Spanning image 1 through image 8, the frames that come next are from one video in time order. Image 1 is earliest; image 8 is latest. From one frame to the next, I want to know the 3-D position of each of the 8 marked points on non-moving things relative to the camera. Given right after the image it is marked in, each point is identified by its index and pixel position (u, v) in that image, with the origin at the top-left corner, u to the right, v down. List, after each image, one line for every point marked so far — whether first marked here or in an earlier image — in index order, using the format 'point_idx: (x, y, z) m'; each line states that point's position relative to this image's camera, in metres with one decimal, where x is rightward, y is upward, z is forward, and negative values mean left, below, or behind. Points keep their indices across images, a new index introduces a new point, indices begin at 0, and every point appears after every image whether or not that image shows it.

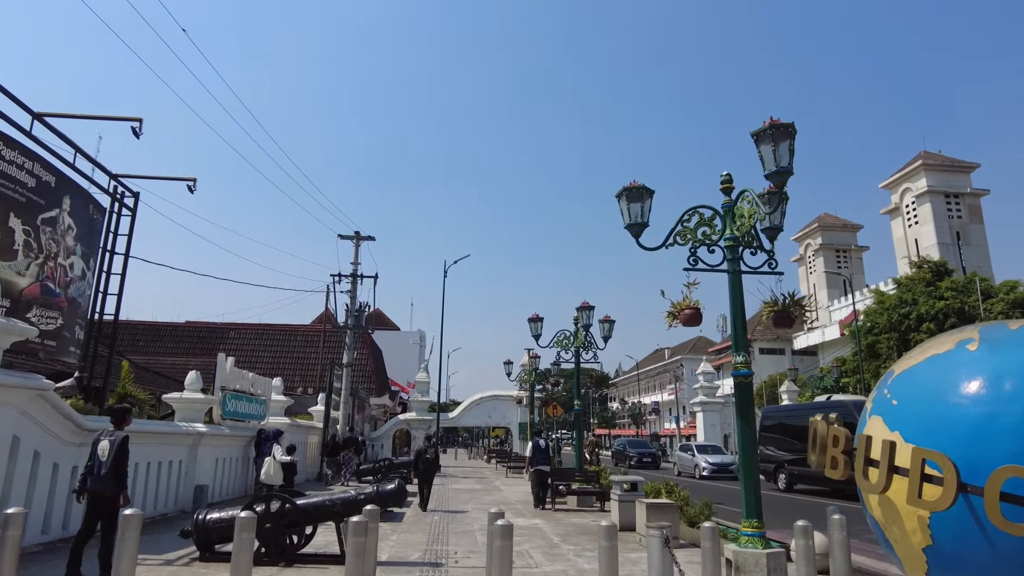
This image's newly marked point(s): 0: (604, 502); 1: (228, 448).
0: (+2.1, -4.8, +14.4) m
1: (-6.2, -3.5, +13.8) m
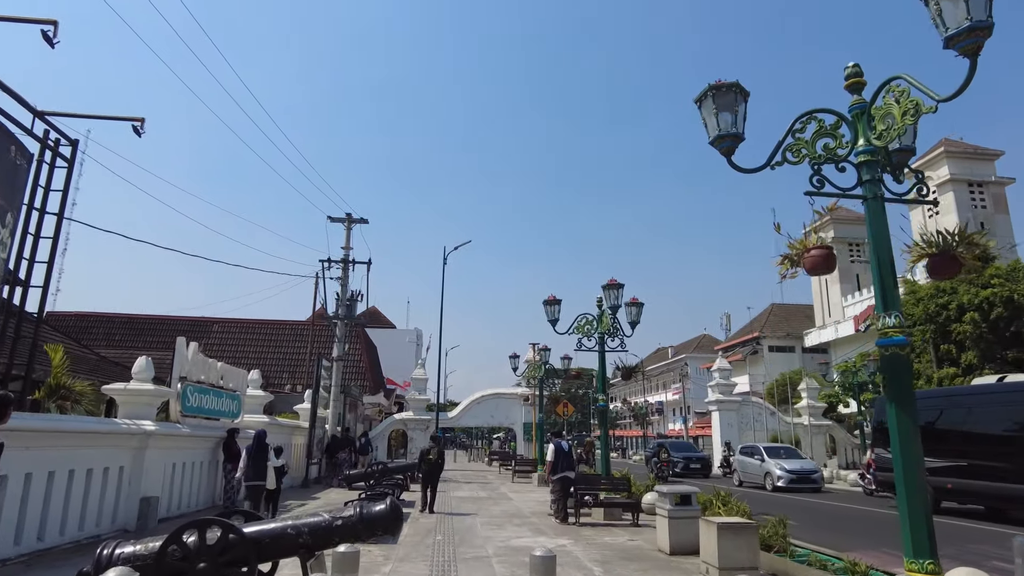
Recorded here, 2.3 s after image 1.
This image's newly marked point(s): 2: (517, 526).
0: (+2.4, -4.3, +12.2) m
1: (-5.9, -3.0, +11.5) m
2: (+0.1, -4.3, +11.4) m
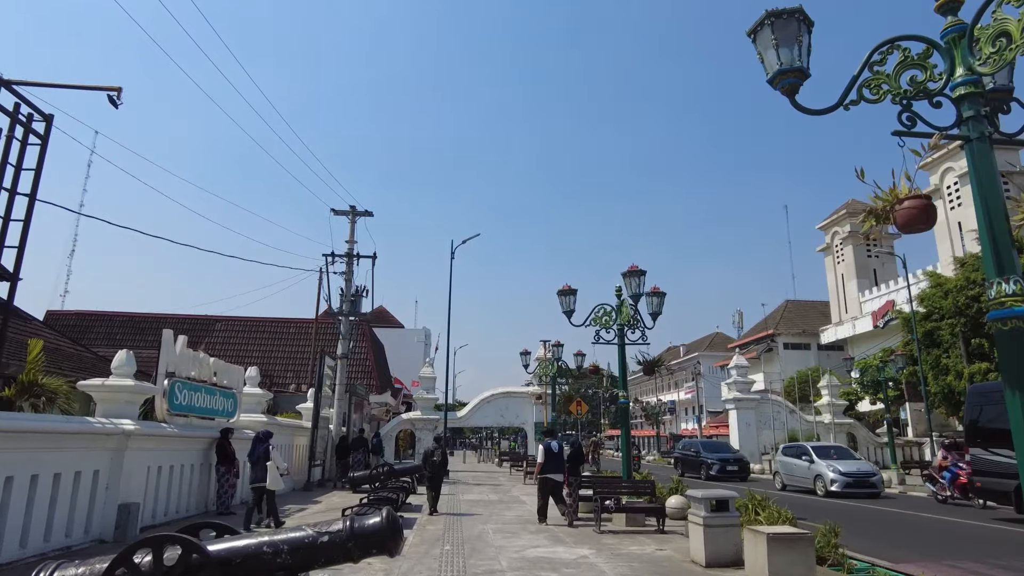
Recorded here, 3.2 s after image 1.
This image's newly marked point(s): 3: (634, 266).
0: (+2.7, -4.1, +11.2) m
1: (-5.6, -2.8, +10.7) m
2: (+0.3, -4.0, +10.5) m
3: (+2.3, +0.4, +12.1) m
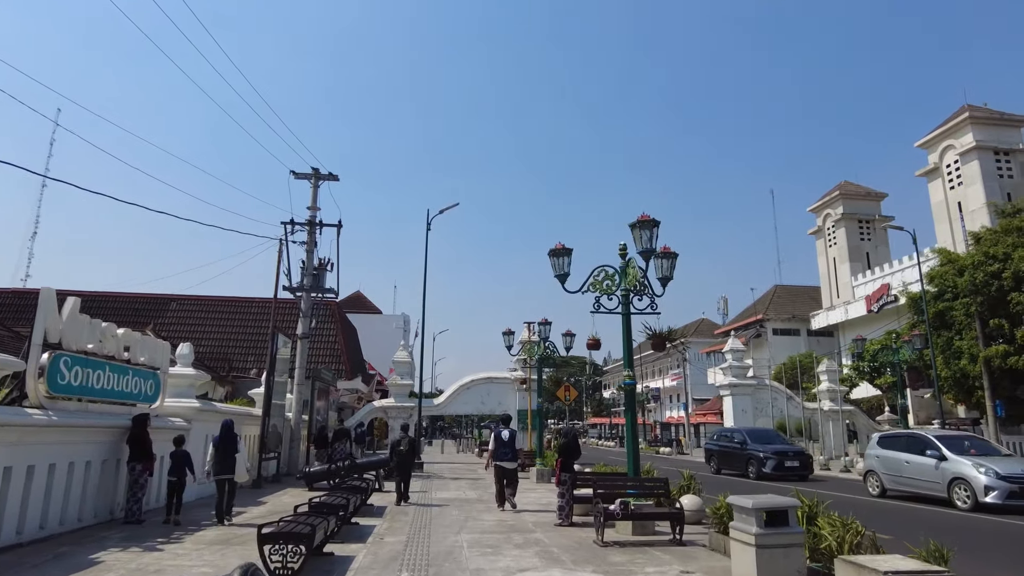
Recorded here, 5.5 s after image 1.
0: (+2.4, -3.4, +9.1) m
1: (-5.9, -2.1, +8.3) m
2: (+0.1, -3.4, +8.3) m
3: (+2.0, +1.1, +9.9) m
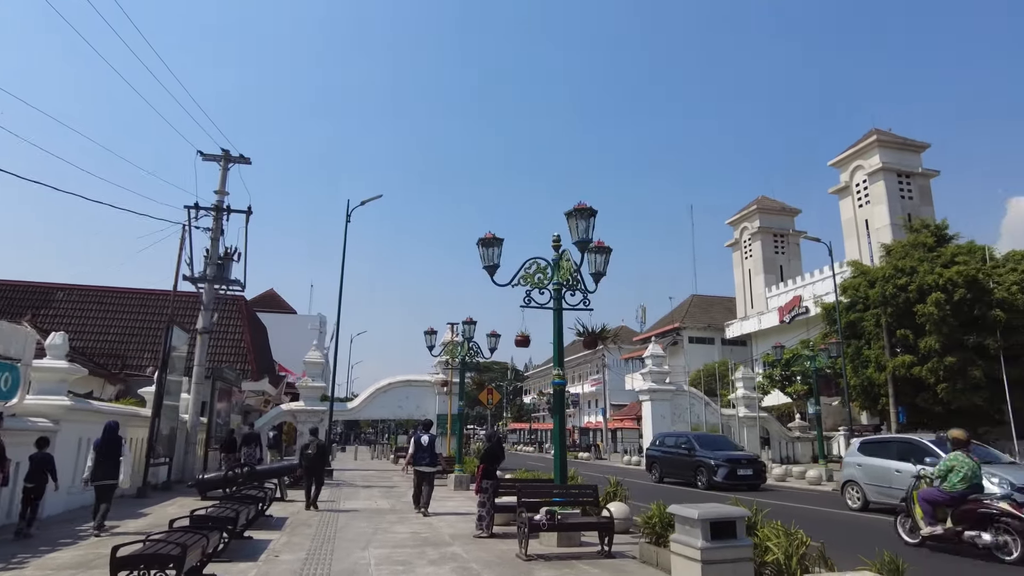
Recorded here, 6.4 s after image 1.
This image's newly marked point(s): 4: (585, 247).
0: (+1.3, -3.3, +8.5) m
1: (-6.8, -1.7, +6.7) m
2: (-0.9, -3.2, +7.4) m
3: (+1.0, +1.2, +9.2) m
4: (+1.1, +0.6, +9.7) m
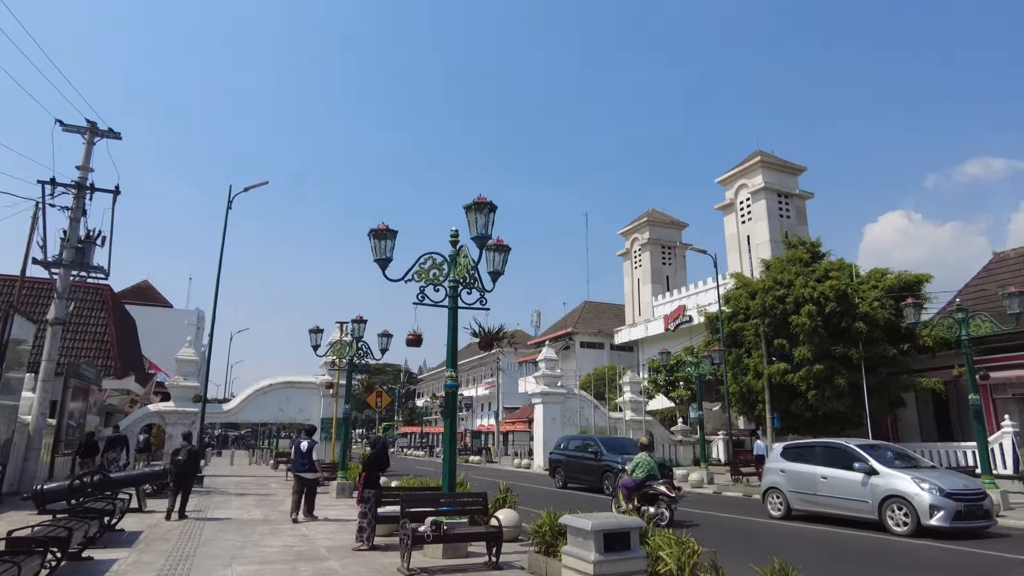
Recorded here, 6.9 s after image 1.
0: (-0.2, -3.3, +8.1) m
1: (-7.8, -1.4, +5.0) m
2: (-2.2, -3.1, +6.7) m
3: (-0.4, +1.3, +8.8) m
4: (-0.4, +0.6, +9.3) m
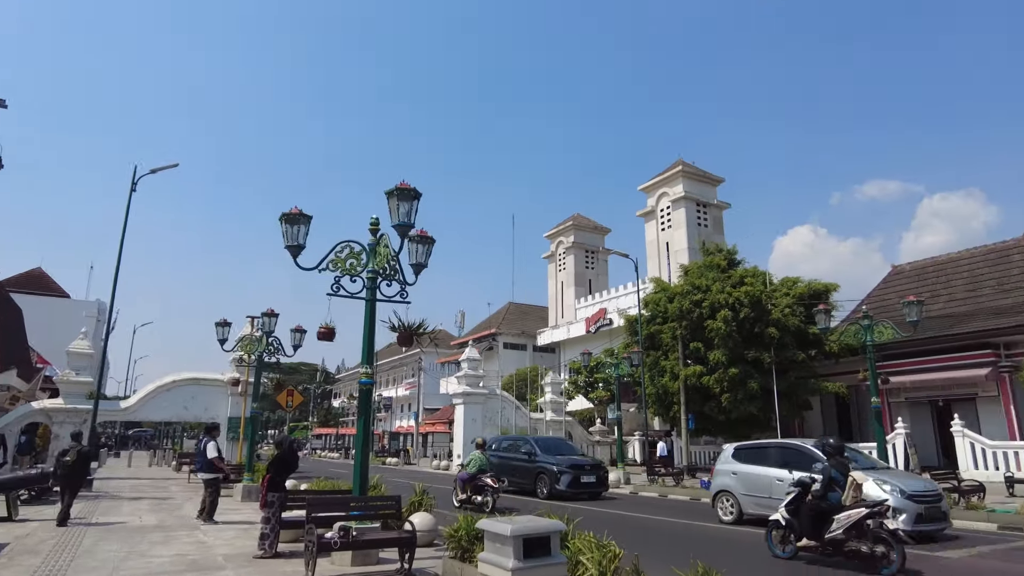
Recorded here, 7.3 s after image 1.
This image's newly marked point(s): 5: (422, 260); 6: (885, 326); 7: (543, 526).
0: (-1.2, -3.2, +7.6) m
1: (-8.4, -1.1, +3.7) m
2: (-3.0, -2.9, +6.0) m
3: (-1.4, +1.4, +8.4) m
4: (-1.5, +0.8, +8.8) m
5: (-1.4, +0.4, +9.8) m
6: (+8.7, -0.9, +14.9) m
7: (+0.2, -1.8, +4.9) m
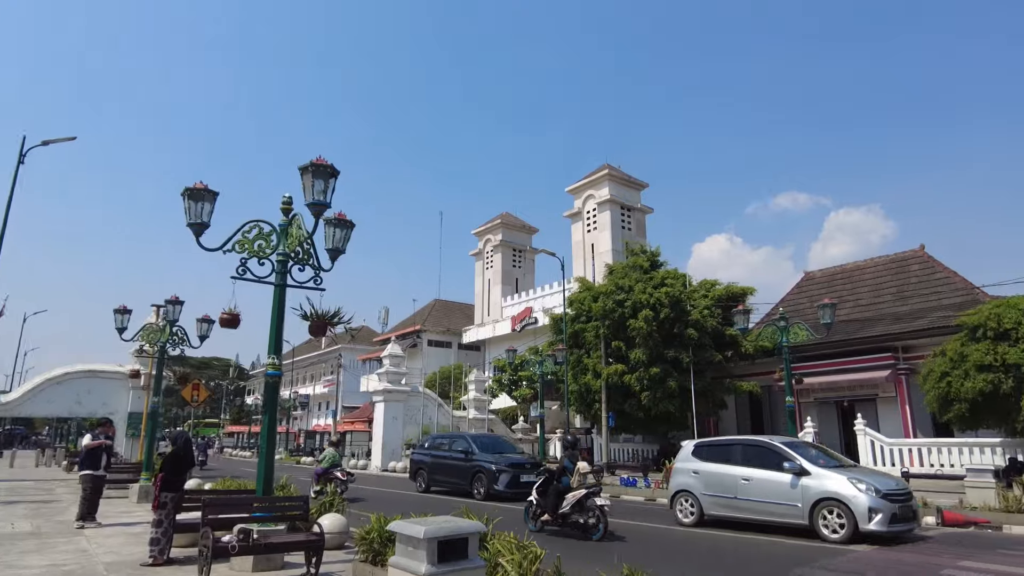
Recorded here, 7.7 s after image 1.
0: (-2.2, -3.0, +7.1) m
1: (-8.7, -0.7, +2.4) m
2: (-3.8, -2.7, +5.3) m
3: (-2.3, +1.6, +7.8) m
4: (-2.4, +0.9, +8.2) m
5: (-2.5, +0.6, +9.2) m
6: (+6.9, -1.0, +15.4) m
7: (-0.4, -1.7, +4.6) m
